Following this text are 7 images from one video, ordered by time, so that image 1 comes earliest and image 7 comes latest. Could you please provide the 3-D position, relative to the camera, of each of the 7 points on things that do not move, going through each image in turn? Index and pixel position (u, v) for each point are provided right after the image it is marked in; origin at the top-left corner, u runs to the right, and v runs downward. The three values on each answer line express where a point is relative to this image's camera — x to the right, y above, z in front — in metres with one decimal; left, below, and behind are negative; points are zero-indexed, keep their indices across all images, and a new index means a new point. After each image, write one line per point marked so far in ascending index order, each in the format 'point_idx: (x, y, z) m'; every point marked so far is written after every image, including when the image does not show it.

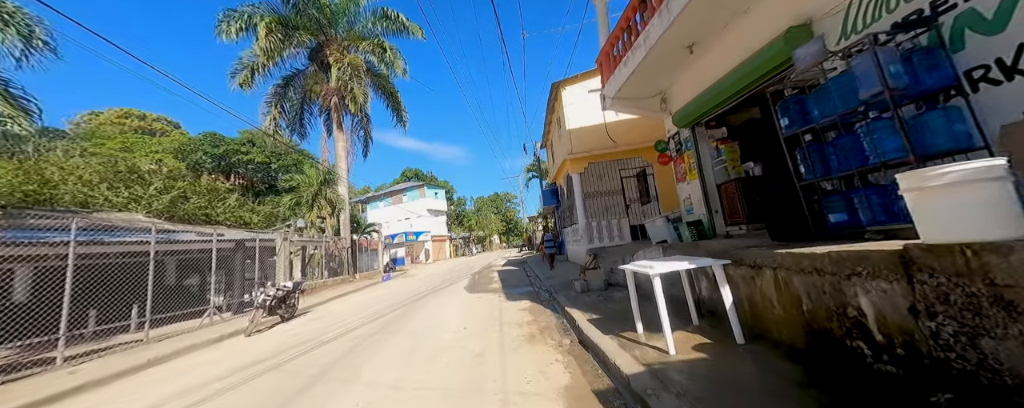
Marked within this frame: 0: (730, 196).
0: (+3.8, +0.1, +5.4) m
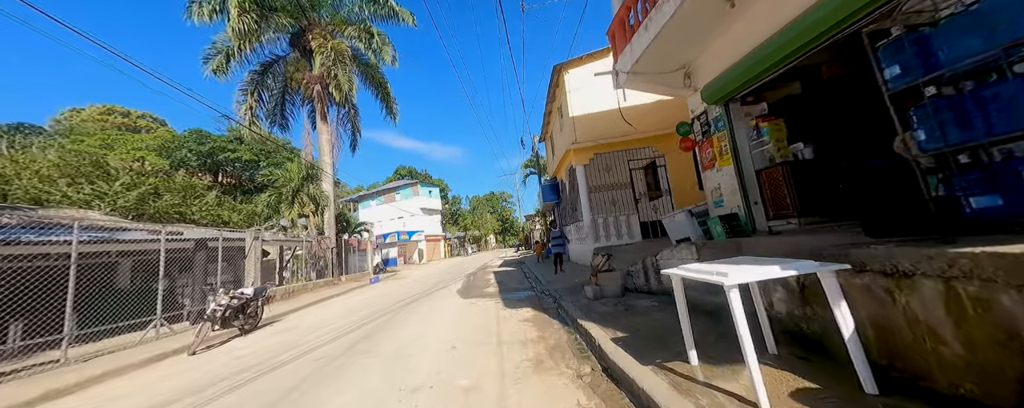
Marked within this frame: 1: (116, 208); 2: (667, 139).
0: (+3.8, +0.3, +4.5) m
1: (-16.6, -0.2, +13.0) m
2: (+4.6, +1.9, +9.1) m
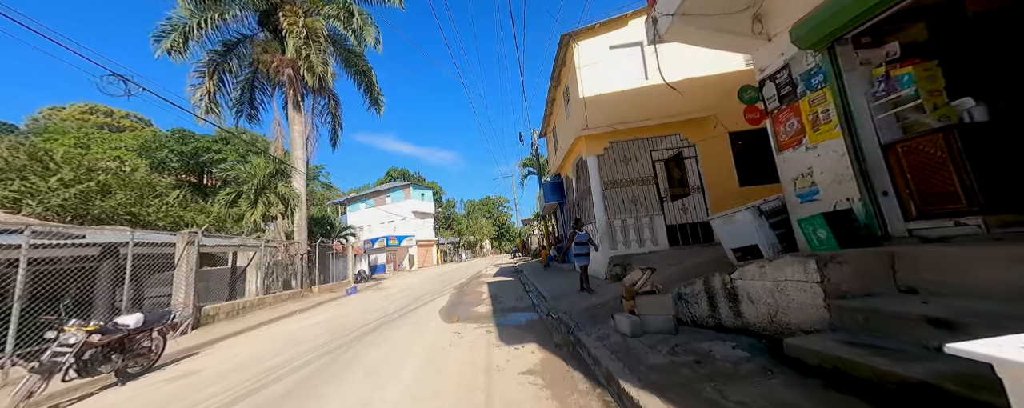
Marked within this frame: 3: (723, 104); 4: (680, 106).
0: (+3.8, +0.4, +2.9) m
1: (-16.7, -0.1, +11.1) m
2: (+4.5, +1.9, +7.5) m
3: (+5.1, +2.4, +7.4) m
4: (+4.1, +2.4, +7.5) m
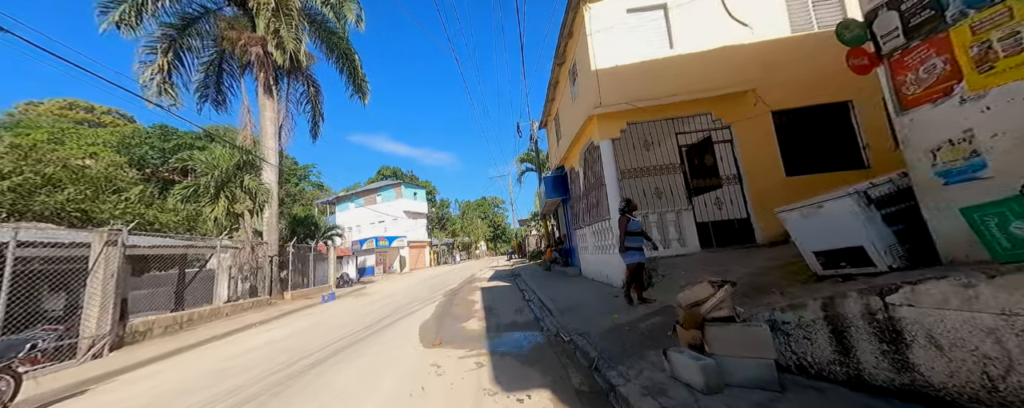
0: (+3.8, +0.5, +1.6) m
1: (-16.8, +0.1, +9.5) m
2: (+4.5, +2.1, +6.3) m
3: (+5.0, +2.5, +6.1) m
4: (+4.1, +2.5, +6.2) m
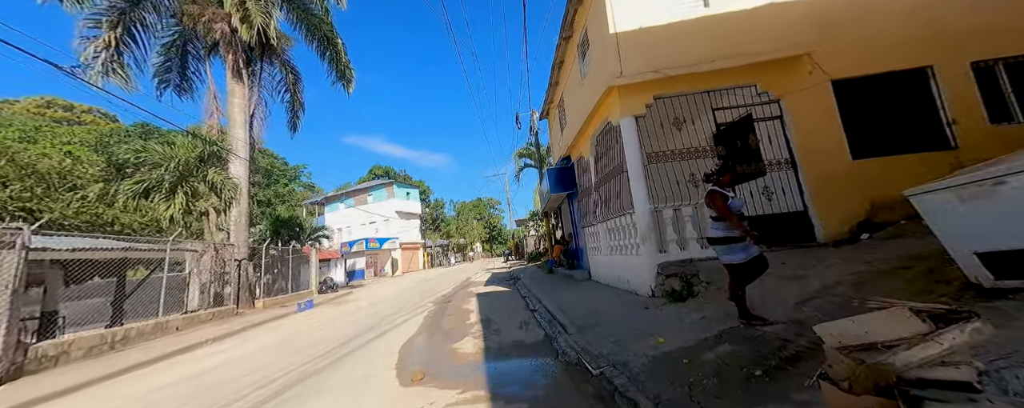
0: (+4.0, +0.7, +0.5) m
1: (-16.8, +0.2, +8.1) m
2: (+4.5, +2.2, +5.2) m
3: (+5.1, +2.7, +5.0) m
4: (+4.1, +2.7, +5.1) m
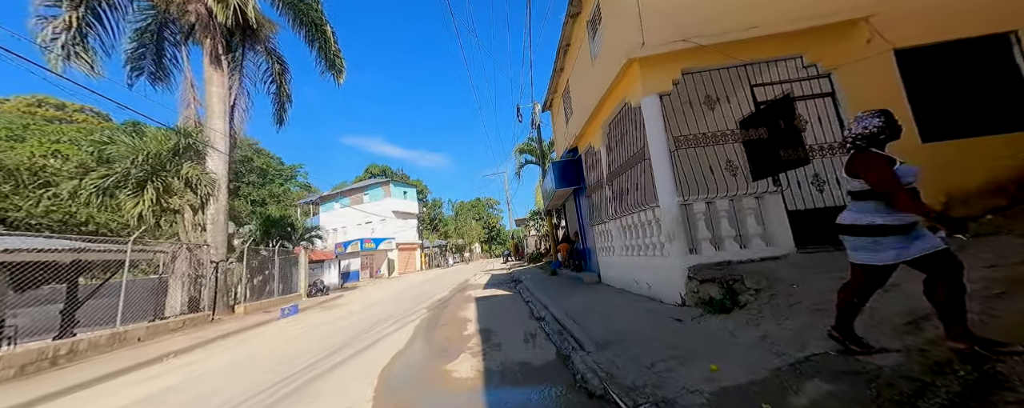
0: (+4.0, +0.9, -0.3) m
1: (-16.8, +0.3, +7.2) m
2: (+4.6, +2.4, +4.4) m
3: (+5.1, +2.8, +4.3) m
4: (+4.2, +2.8, +4.3) m
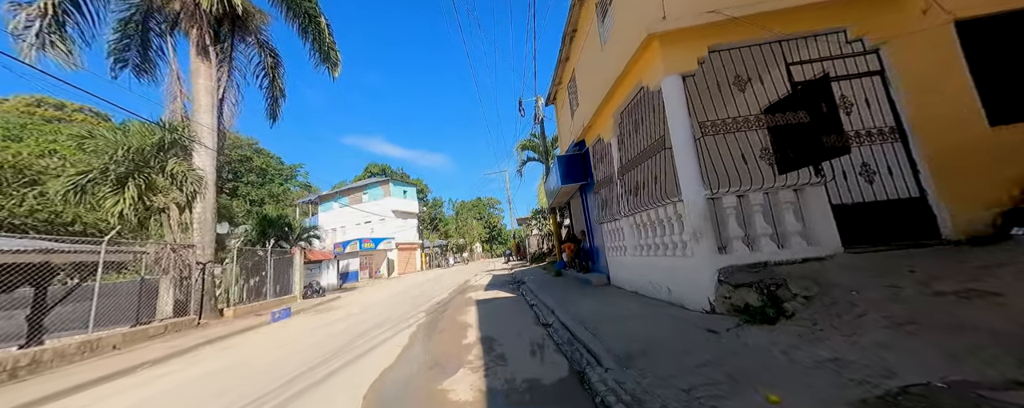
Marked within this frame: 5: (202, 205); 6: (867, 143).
0: (+4.1, +0.9, -0.8) m
1: (-16.7, +0.3, +6.8) m
2: (+4.7, +2.4, +3.9) m
3: (+5.2, +2.9, +3.7) m
4: (+4.2, +2.9, +3.8) m
5: (-9.4, 0.0, +9.4) m
6: (+4.4, +0.8, +3.8) m
